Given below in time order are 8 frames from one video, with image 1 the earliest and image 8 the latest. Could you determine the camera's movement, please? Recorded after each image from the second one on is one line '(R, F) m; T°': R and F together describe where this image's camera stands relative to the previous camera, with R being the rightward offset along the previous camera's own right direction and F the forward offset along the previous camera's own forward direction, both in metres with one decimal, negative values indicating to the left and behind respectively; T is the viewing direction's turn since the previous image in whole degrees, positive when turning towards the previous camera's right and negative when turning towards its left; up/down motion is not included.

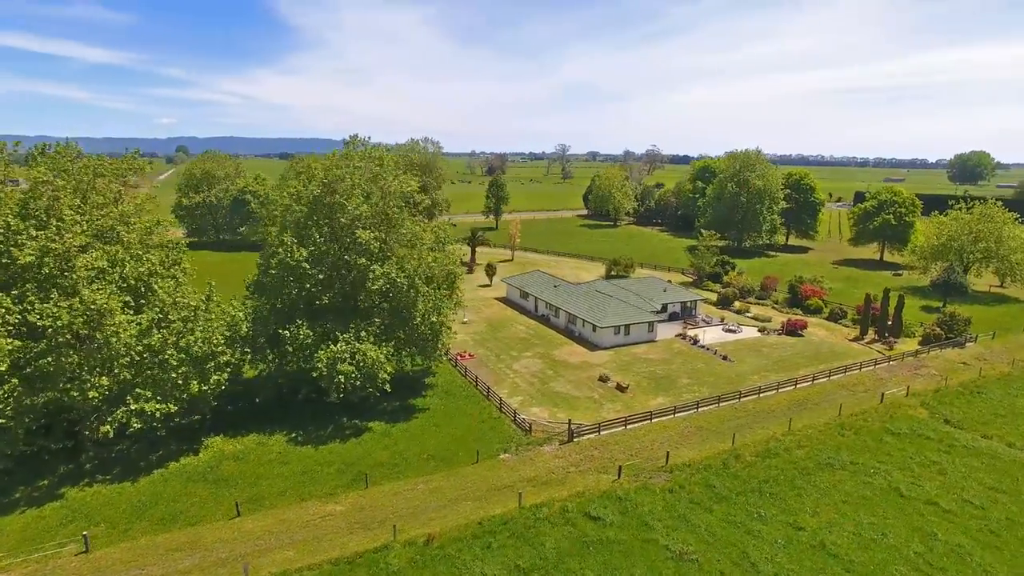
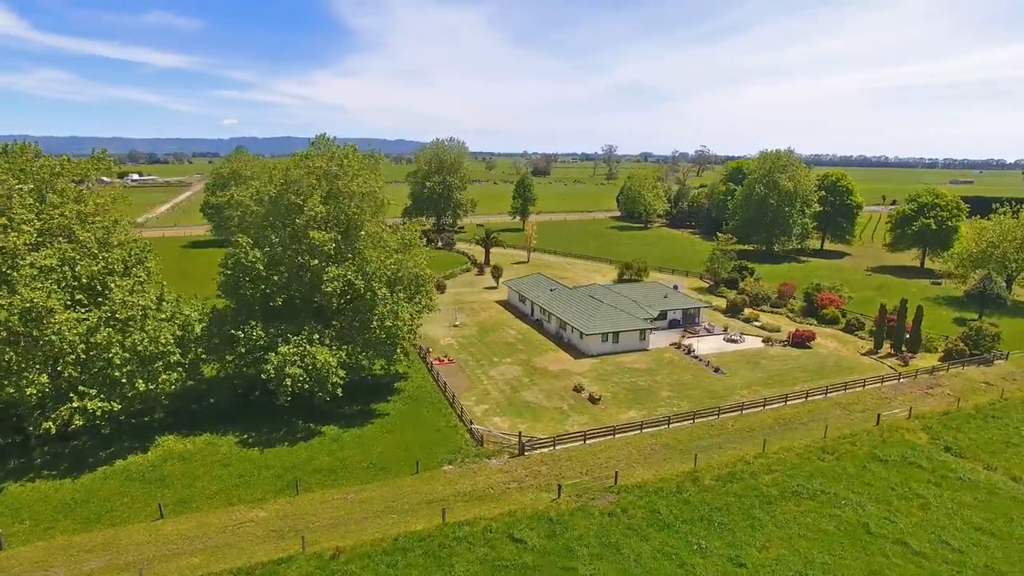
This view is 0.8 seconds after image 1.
(+4.5, +1.4) m; -5°
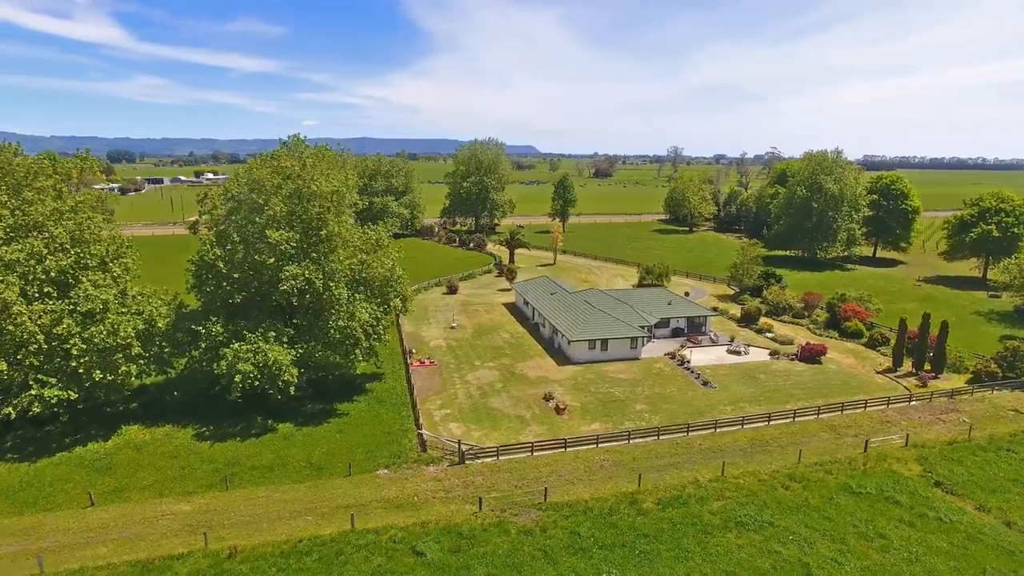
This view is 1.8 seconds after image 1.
(+5.5, +1.2) m; -6°
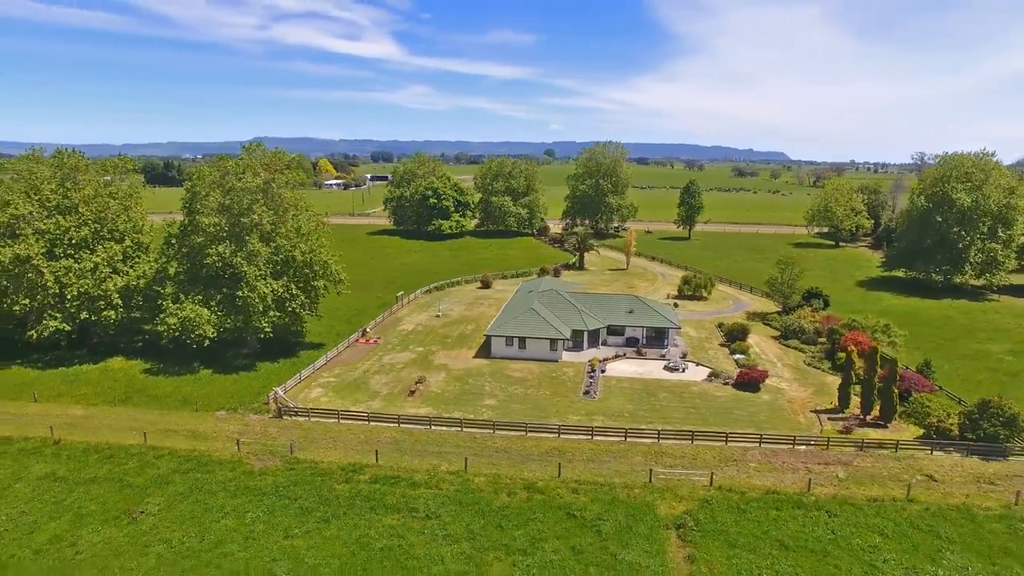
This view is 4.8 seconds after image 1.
(+20.3, +1.8) m; -22°
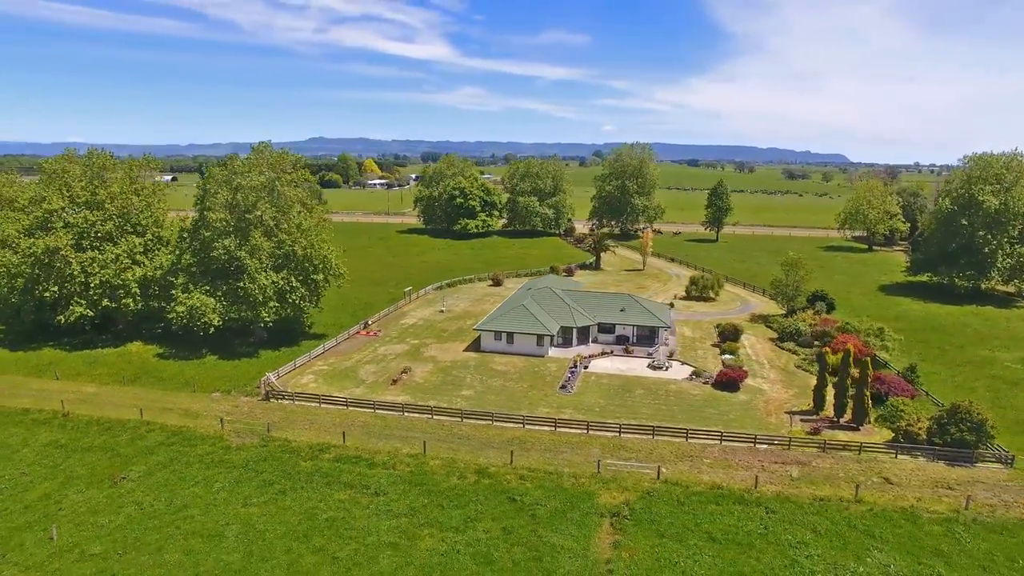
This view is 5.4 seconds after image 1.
(+4.1, -1.0) m; -5°
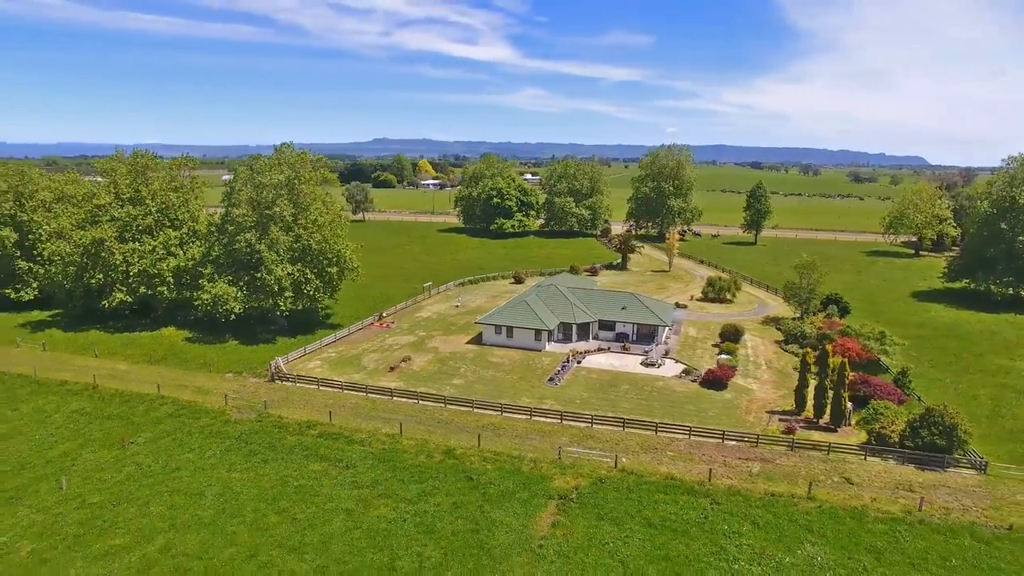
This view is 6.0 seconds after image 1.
(+4.2, -1.3) m; -6°
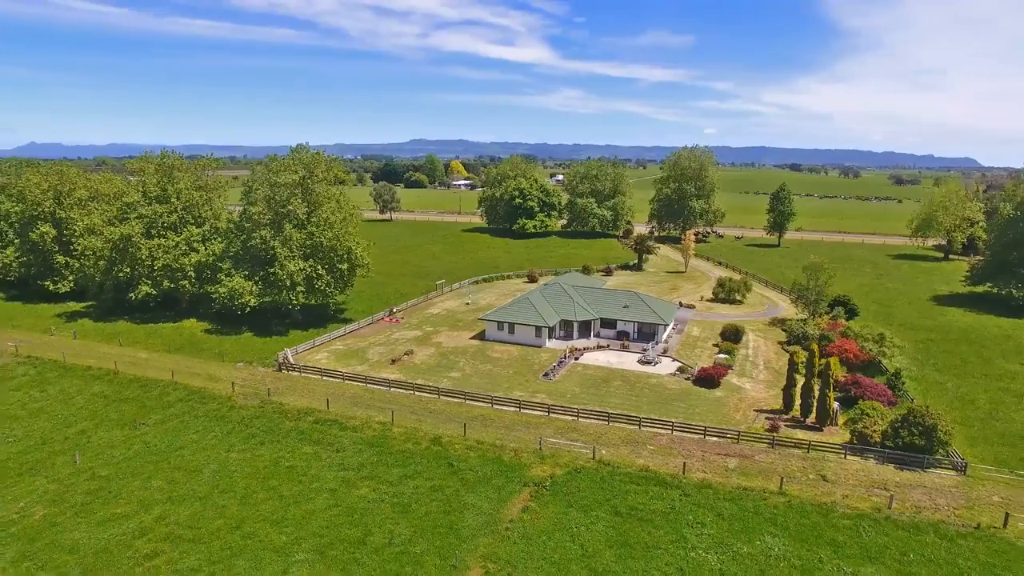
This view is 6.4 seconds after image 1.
(+2.4, -1.0) m; -3°
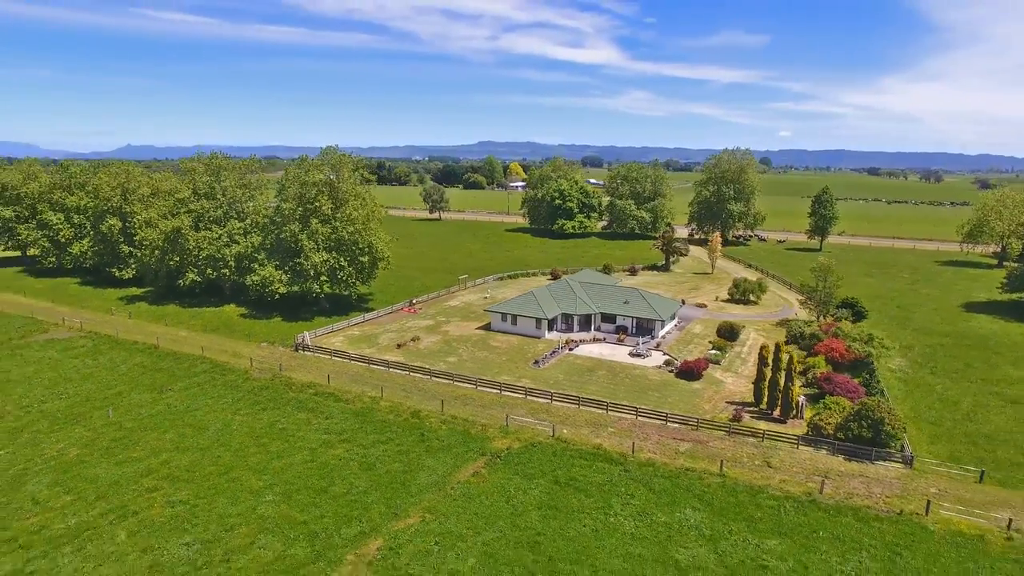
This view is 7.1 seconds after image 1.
(+4.8, -2.4) m; -6°
